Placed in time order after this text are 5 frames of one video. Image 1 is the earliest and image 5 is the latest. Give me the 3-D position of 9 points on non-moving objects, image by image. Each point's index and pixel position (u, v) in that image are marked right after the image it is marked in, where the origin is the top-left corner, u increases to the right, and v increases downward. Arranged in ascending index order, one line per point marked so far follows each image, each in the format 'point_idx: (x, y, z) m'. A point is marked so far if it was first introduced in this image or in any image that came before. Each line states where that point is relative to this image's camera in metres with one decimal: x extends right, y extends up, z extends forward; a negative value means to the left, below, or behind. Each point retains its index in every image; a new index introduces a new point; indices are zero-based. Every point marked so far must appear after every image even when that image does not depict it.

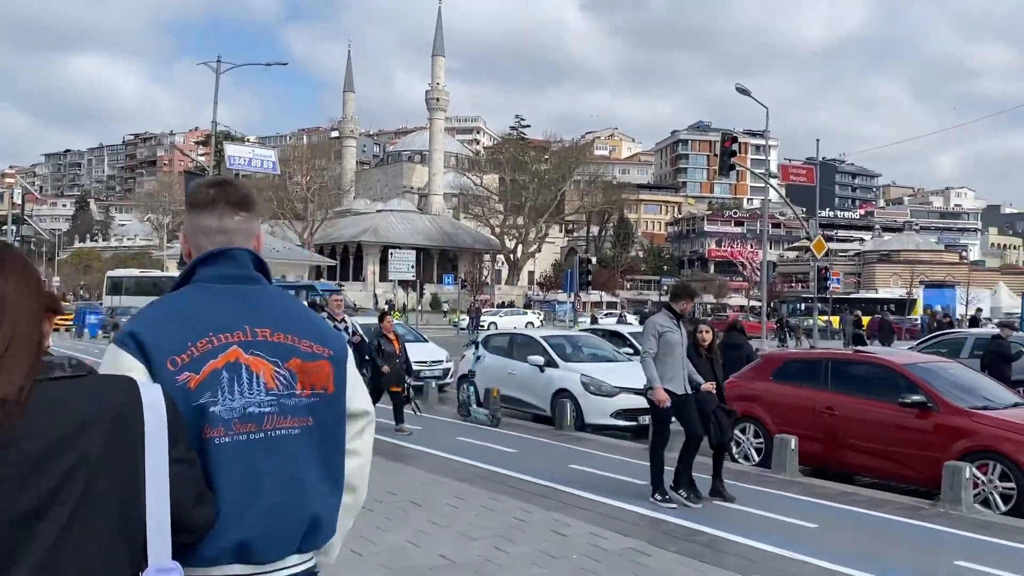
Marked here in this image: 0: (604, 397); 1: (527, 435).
0: (+1.4, -1.6, +12.6) m
1: (+0.2, -2.1, +12.2) m
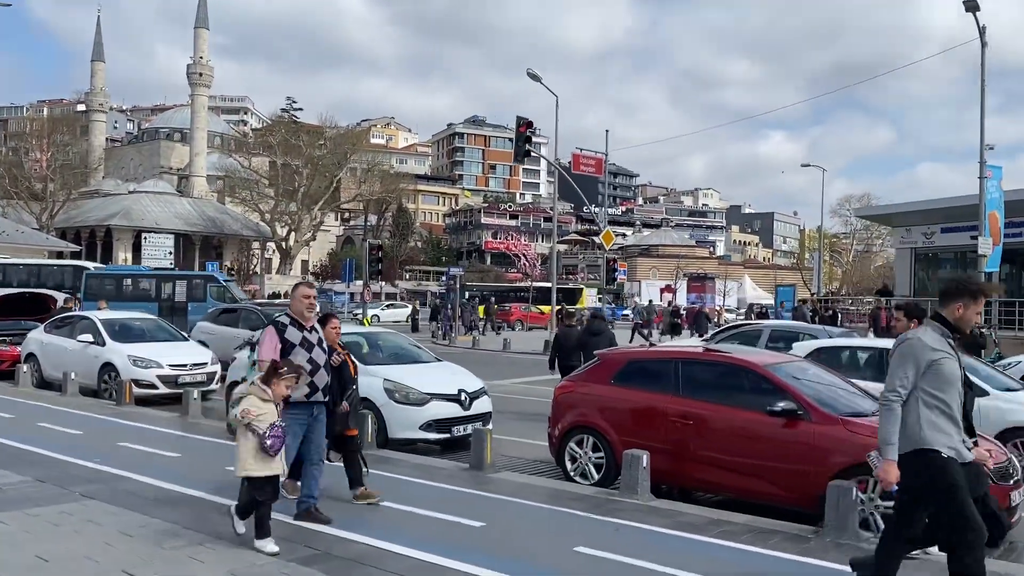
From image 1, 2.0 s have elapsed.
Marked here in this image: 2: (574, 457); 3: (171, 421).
0: (-1.2, -1.5, +10.7) m
1: (-2.3, -2.0, +10.0) m
2: (+0.7, -1.8, +9.2) m
3: (-4.9, -1.9, +12.4) m
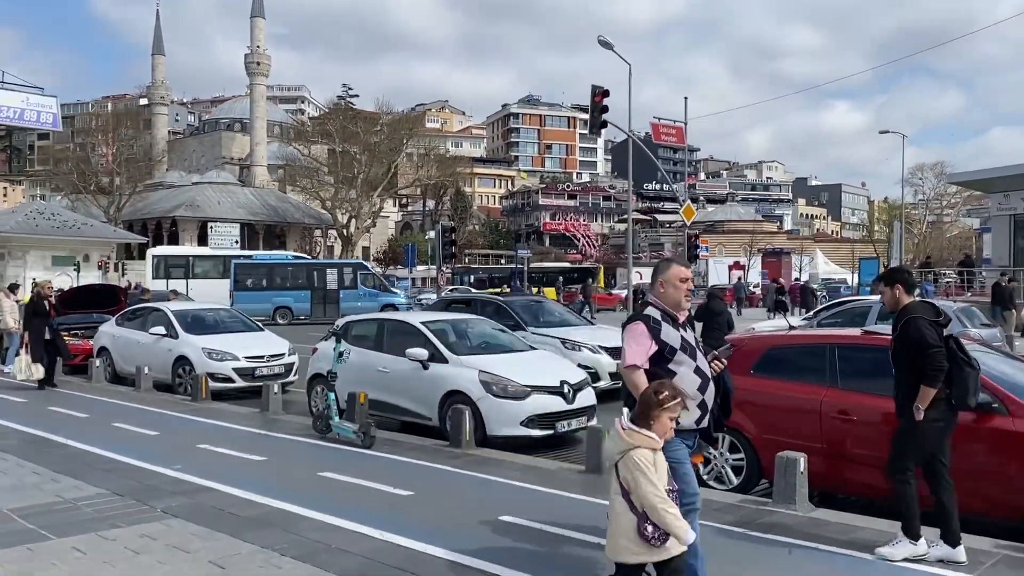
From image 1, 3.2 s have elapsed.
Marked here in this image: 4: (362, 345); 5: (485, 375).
0: (+0.1, -1.3, +9.7) m
1: (-1.1, -1.8, +9.0) m
2: (+1.8, -1.6, +8.0) m
3: (-3.6, -1.8, +11.7) m
4: (-2.0, -0.7, +11.3) m
5: (-0.3, -1.0, +9.8) m
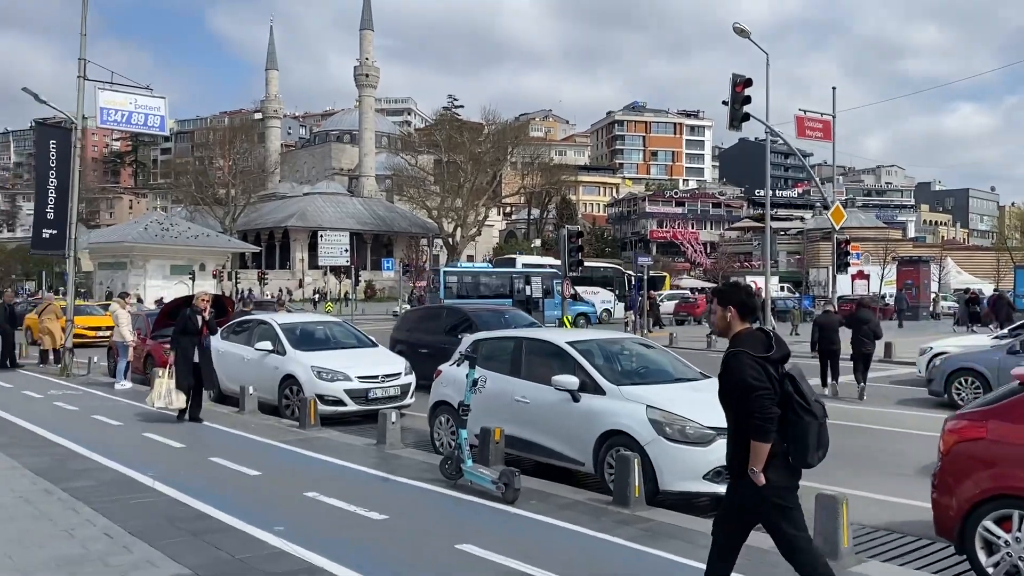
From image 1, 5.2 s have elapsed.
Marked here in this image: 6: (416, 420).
0: (+1.7, -1.4, +7.6) m
1: (+0.4, -1.9, +7.1) m
2: (+3.2, -1.7, +5.7) m
3: (-1.7, -1.9, +10.0) m
4: (-0.2, -0.9, +9.4) m
5: (+1.3, -1.1, +7.8) m
6: (-1.4, -1.9, +12.6) m
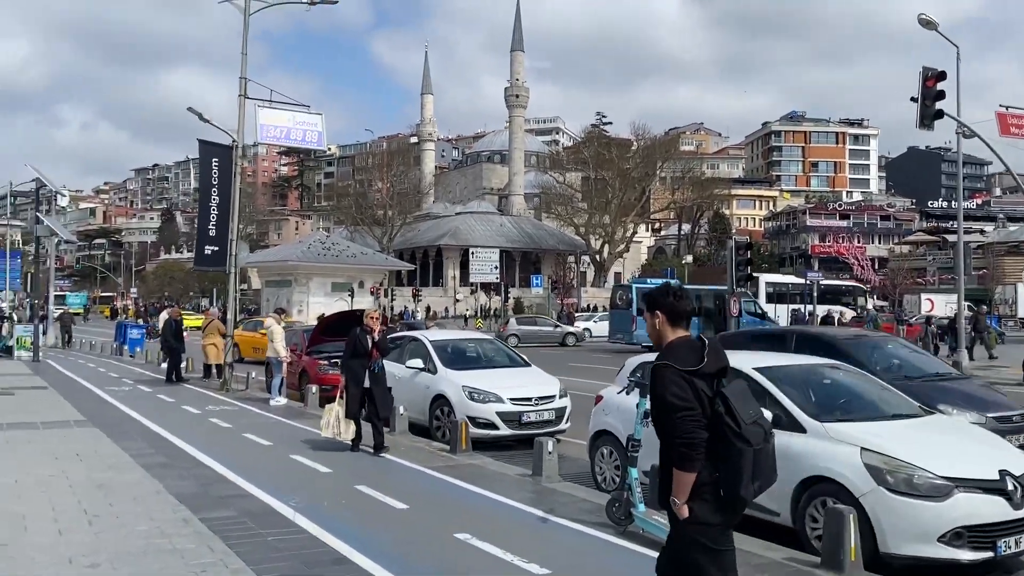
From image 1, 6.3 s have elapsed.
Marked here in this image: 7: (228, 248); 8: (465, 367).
0: (+3.0, -1.5, +6.1) m
1: (+1.7, -2.0, +5.8) m
2: (+4.2, -1.8, +4.0) m
3: (+0.1, -2.1, +9.0) m
4: (+1.5, -1.0, +8.3) m
5: (+2.7, -1.2, +6.4) m
6: (+0.8, -2.2, +11.6) m
7: (-6.3, +0.9, +19.0) m
8: (-0.7, -1.2, +12.7) m
